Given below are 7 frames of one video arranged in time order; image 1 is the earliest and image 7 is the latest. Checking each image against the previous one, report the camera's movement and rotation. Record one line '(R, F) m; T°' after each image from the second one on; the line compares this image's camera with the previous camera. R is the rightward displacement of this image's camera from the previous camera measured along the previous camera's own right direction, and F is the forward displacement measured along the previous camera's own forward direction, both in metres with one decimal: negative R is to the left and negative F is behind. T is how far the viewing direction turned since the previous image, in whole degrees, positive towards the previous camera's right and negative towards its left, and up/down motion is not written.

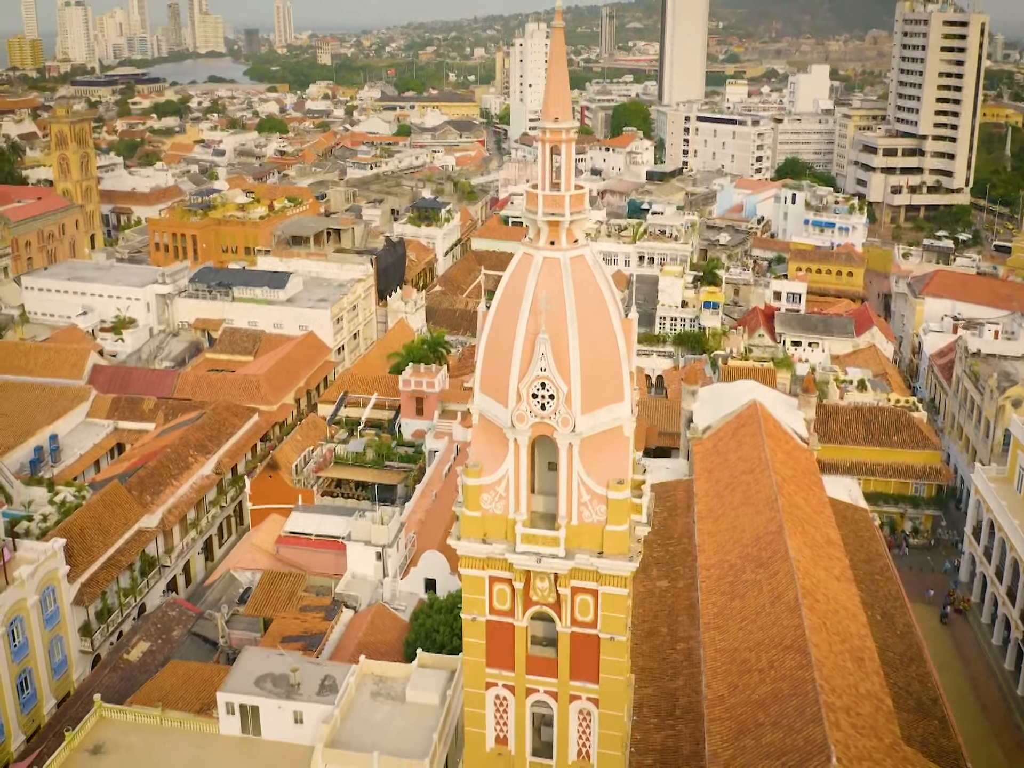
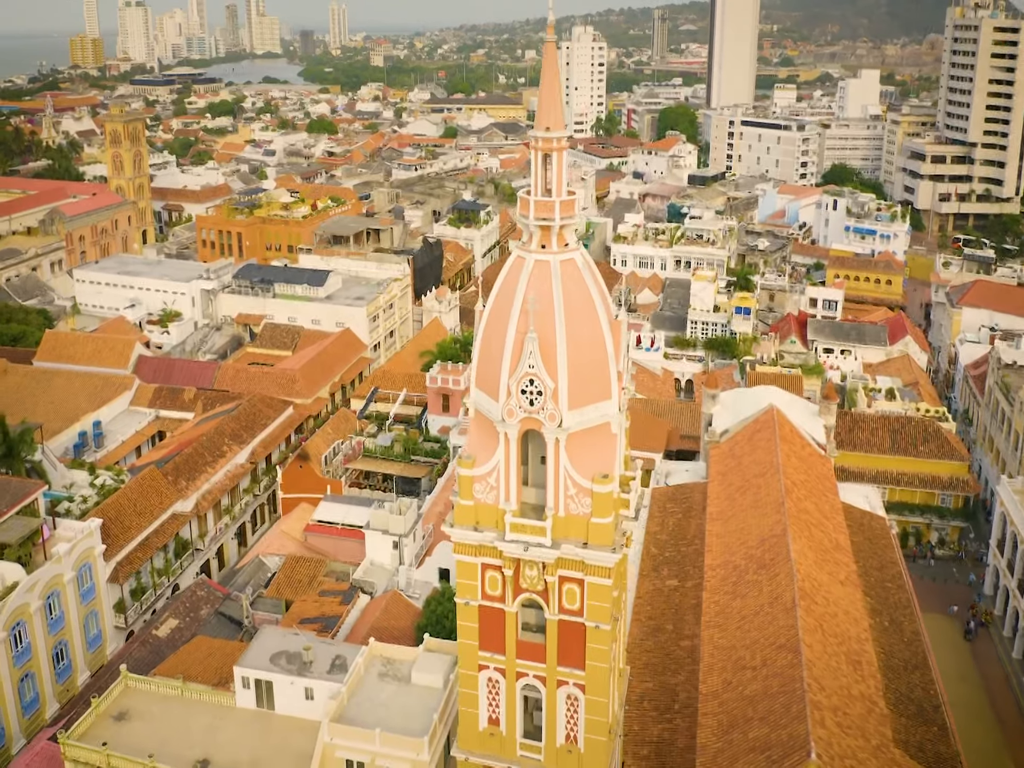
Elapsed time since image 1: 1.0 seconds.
(+1.0, -0.8) m; -3°
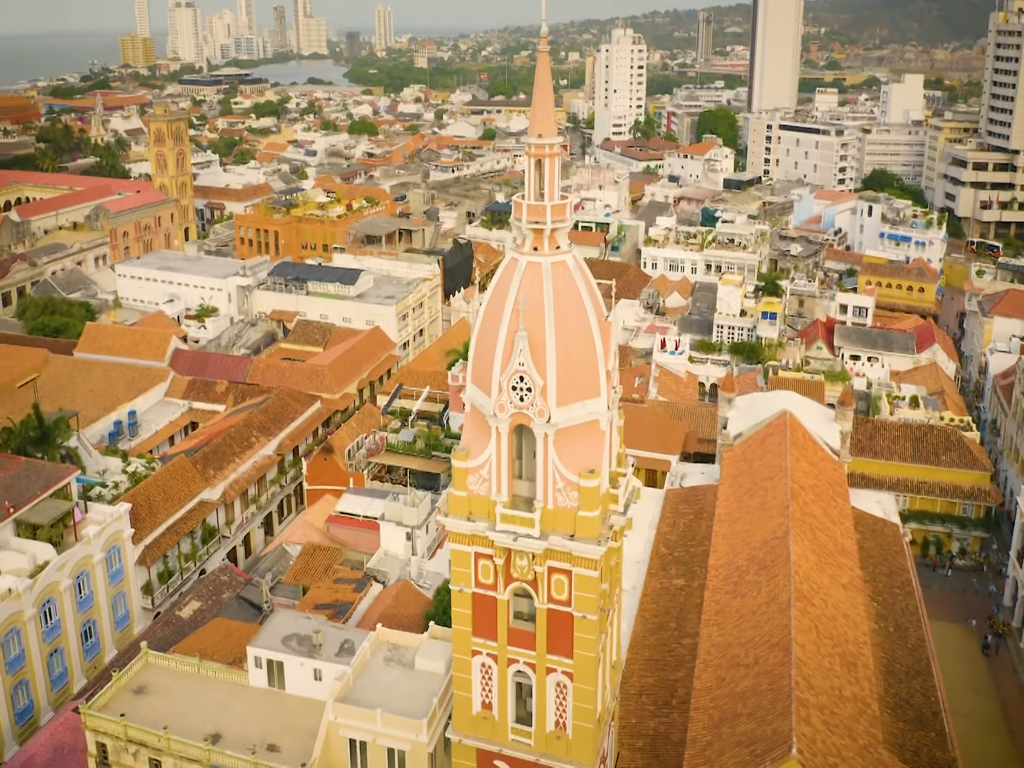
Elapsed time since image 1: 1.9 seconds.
(+0.9, -0.7) m; -3°
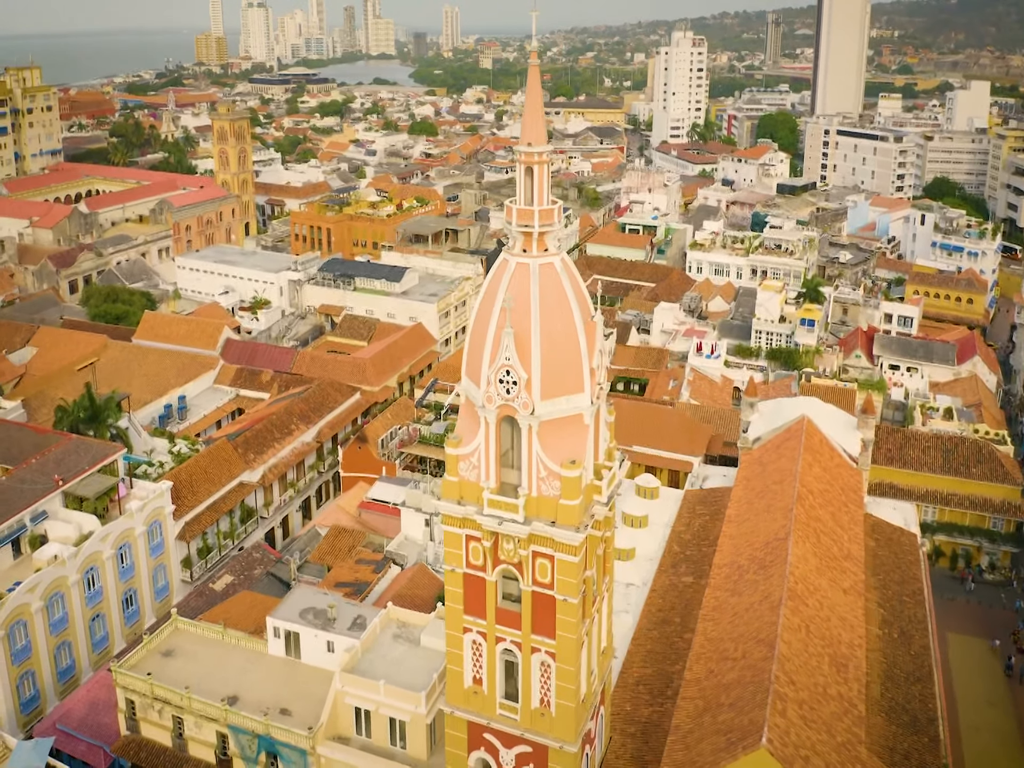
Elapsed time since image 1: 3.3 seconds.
(+1.5, -1.1) m; -4°
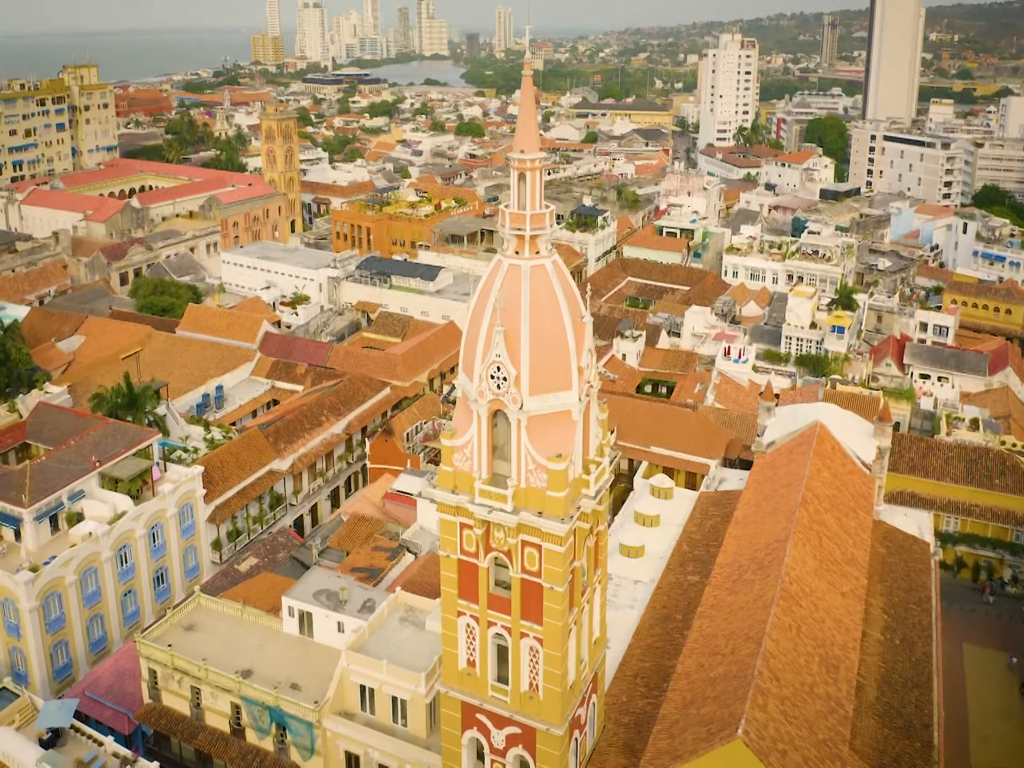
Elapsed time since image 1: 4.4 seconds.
(+1.2, -0.9) m; -3°
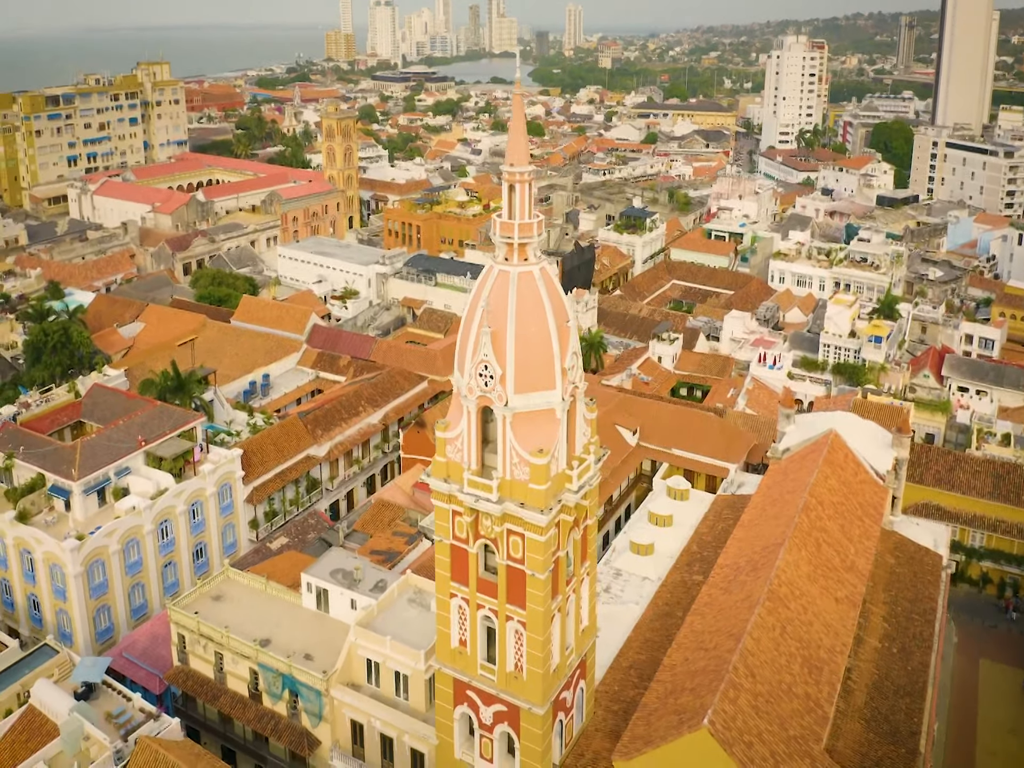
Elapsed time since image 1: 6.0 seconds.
(+1.7, -1.3) m; -4°
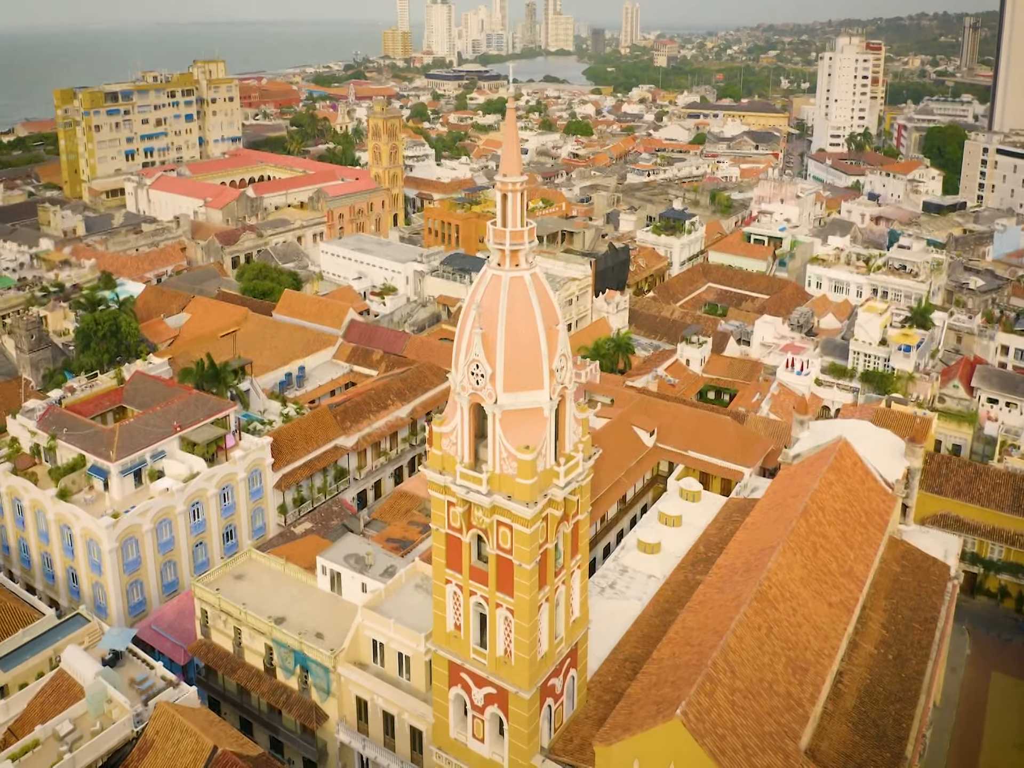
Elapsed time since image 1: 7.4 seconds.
(+1.5, -1.1) m; -3°
